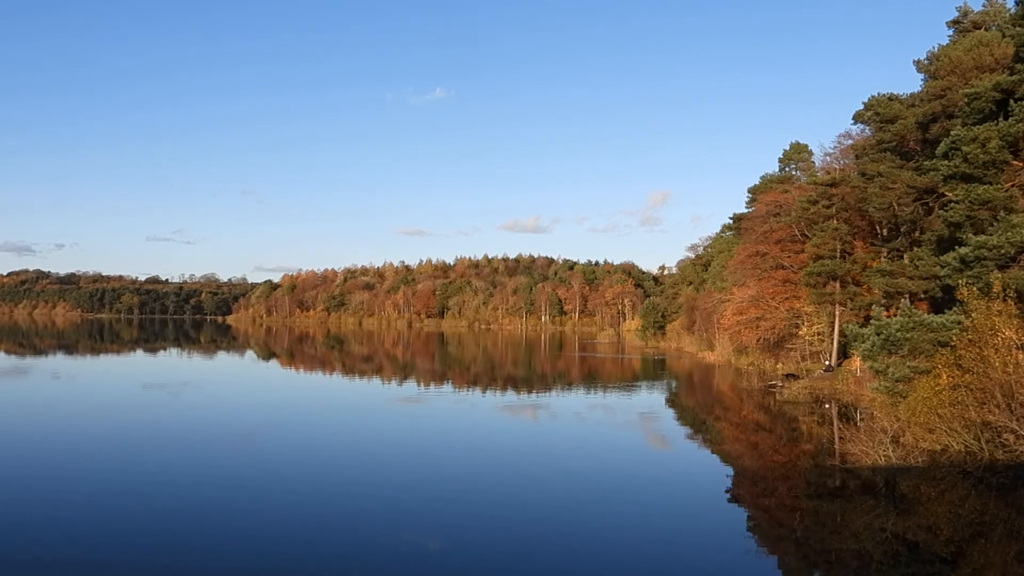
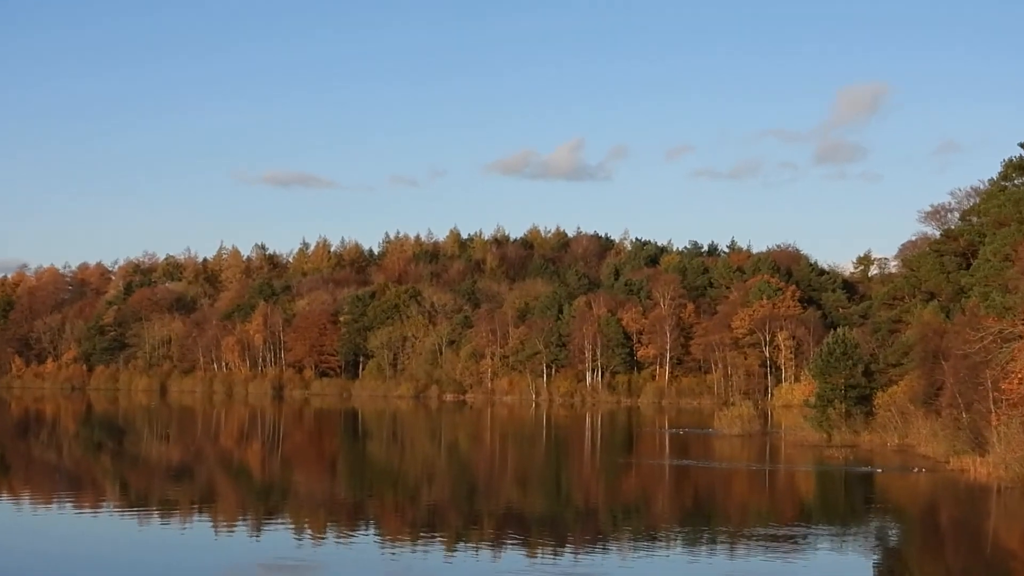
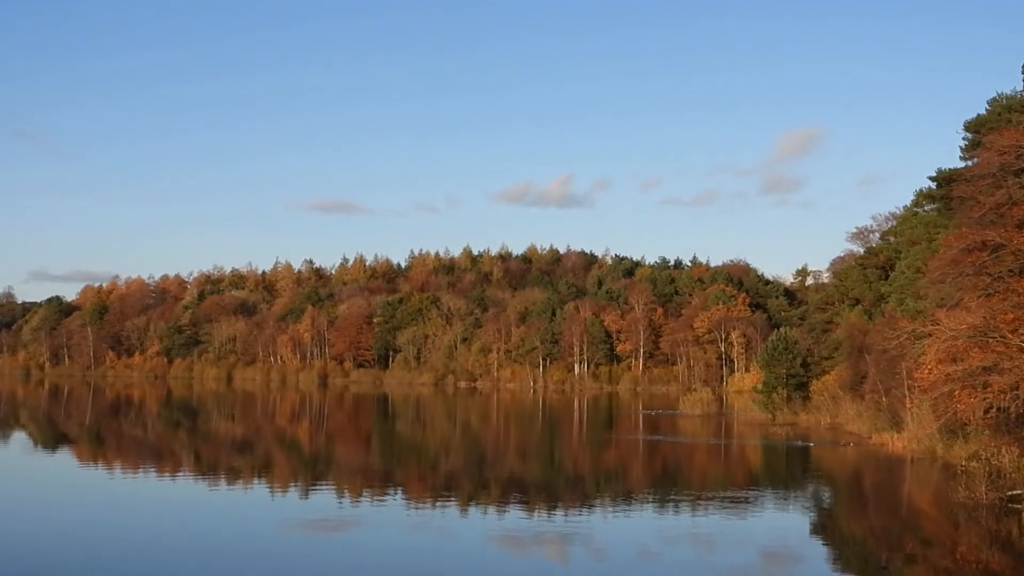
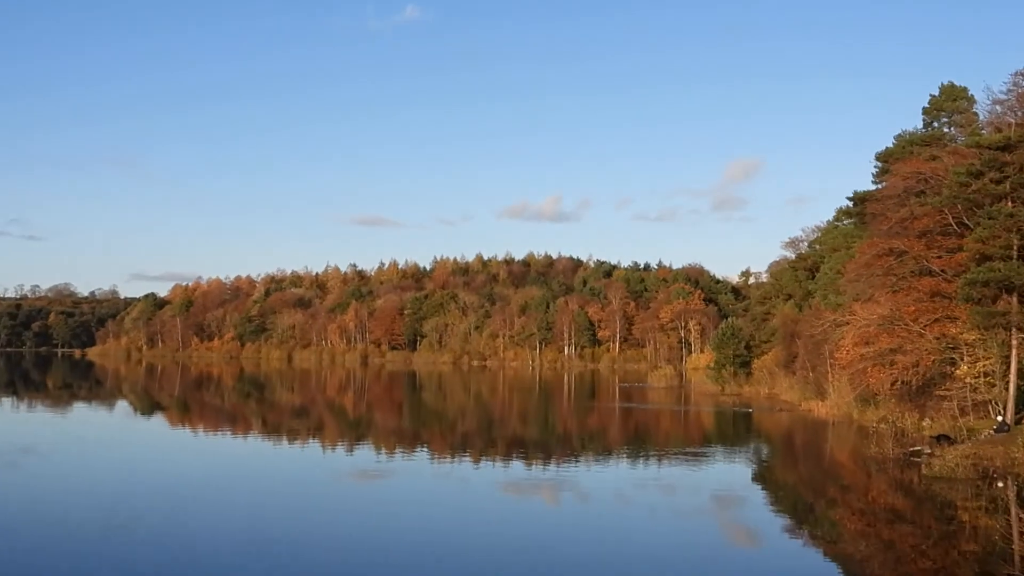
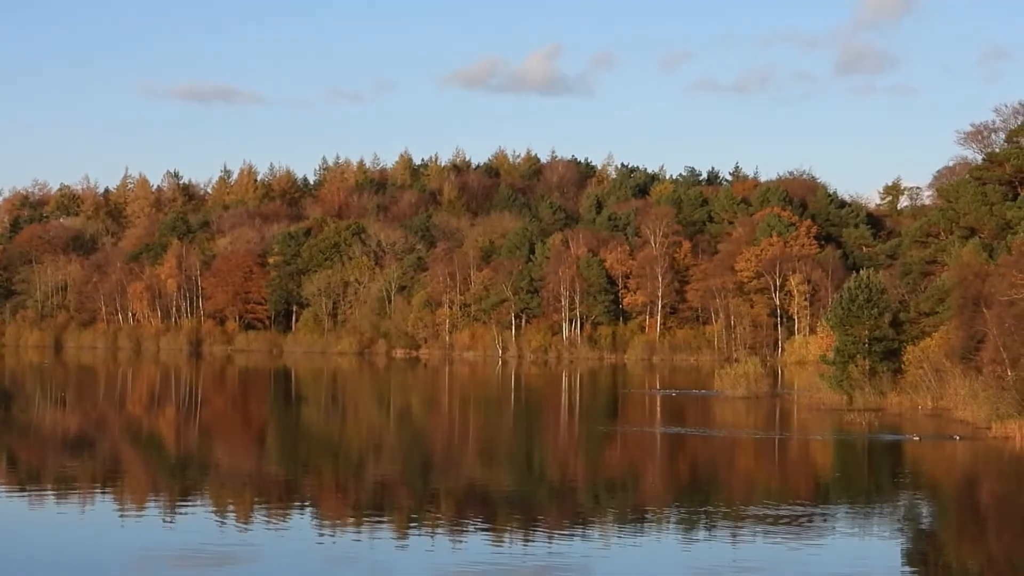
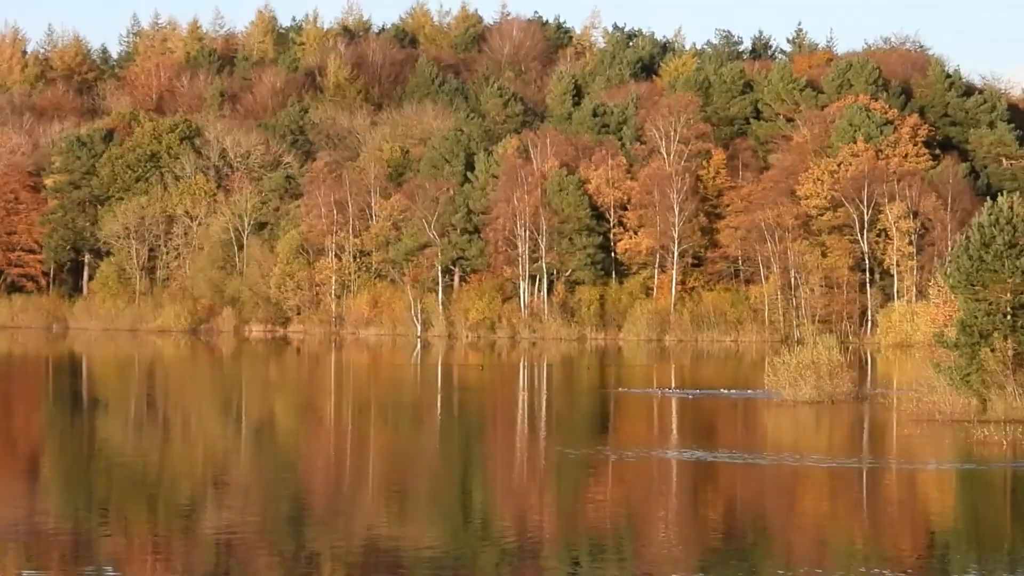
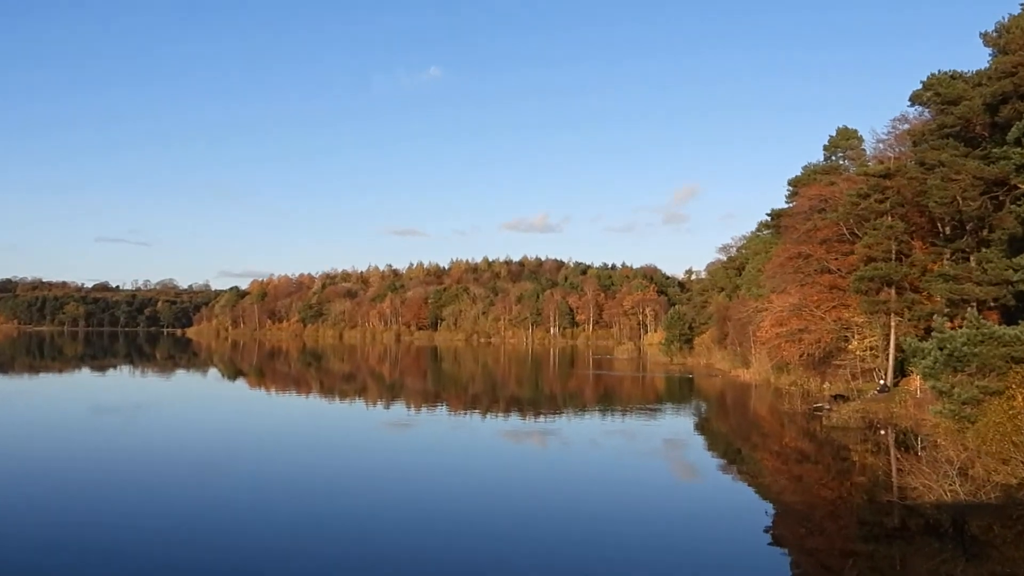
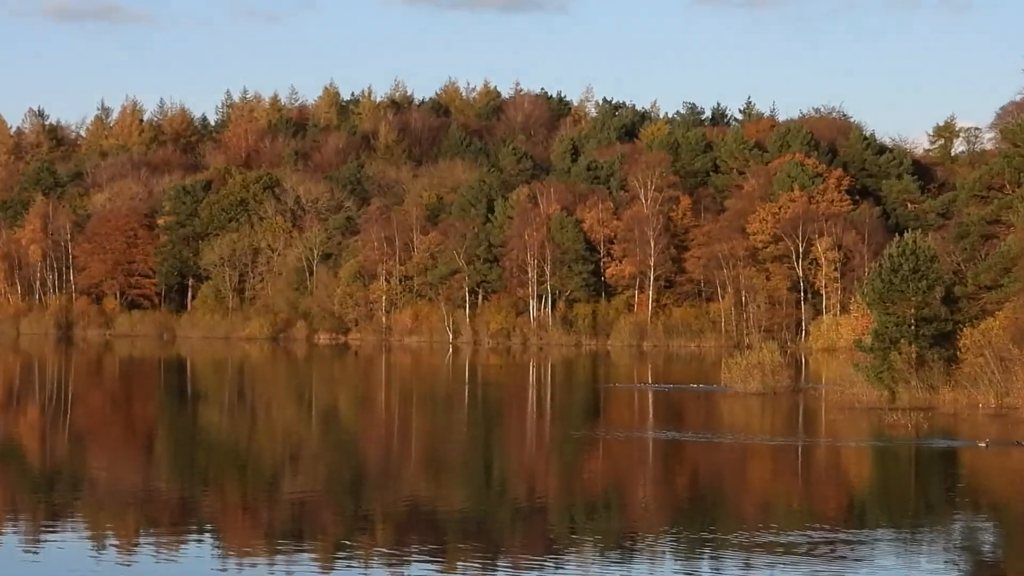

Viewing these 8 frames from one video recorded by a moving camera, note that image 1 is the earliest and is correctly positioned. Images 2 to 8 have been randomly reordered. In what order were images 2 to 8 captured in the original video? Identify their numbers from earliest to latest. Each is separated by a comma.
7, 4, 3, 2, 5, 8, 6
